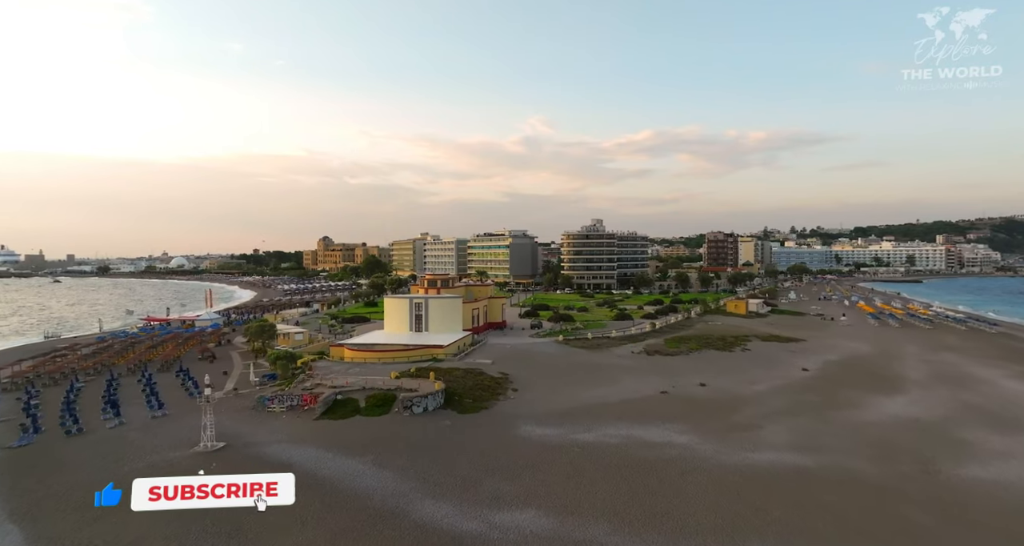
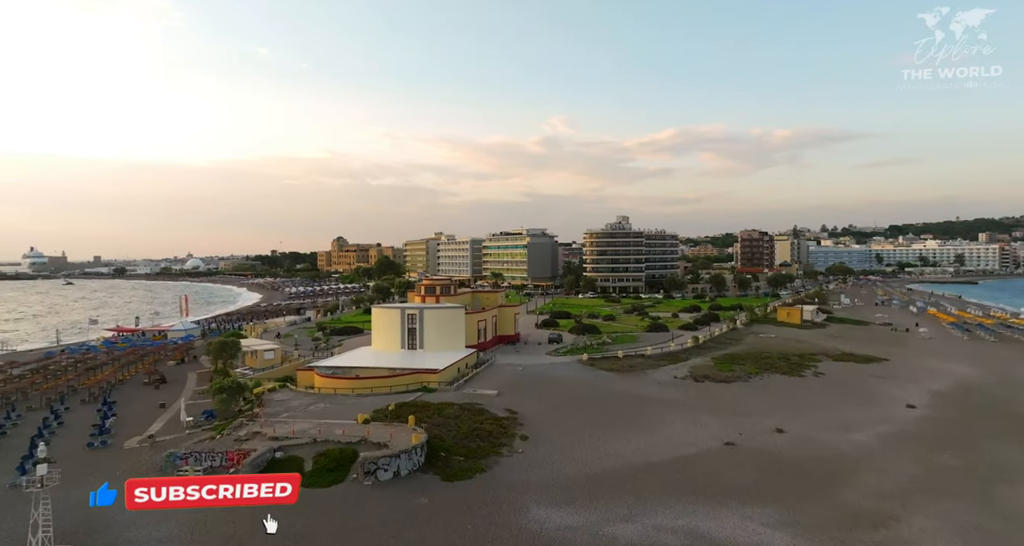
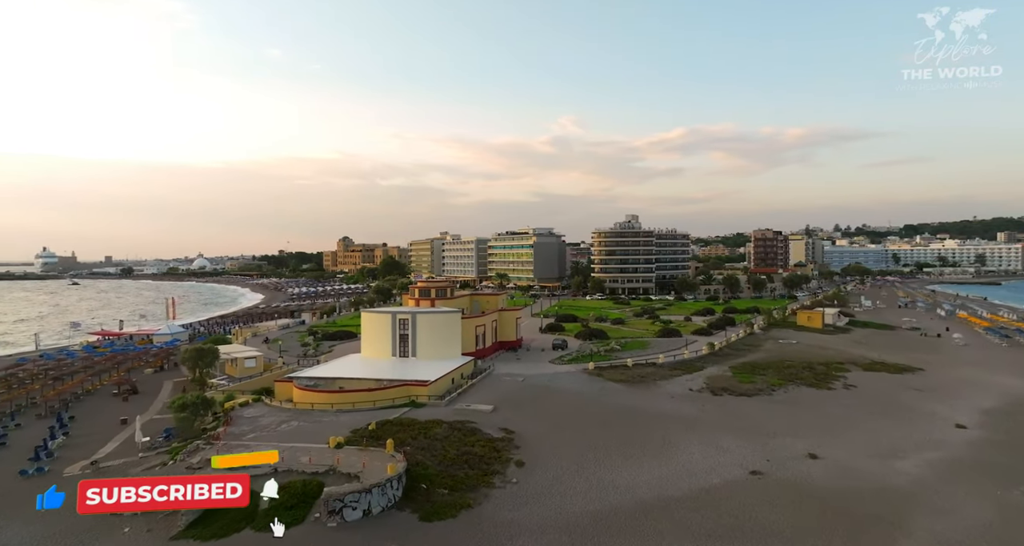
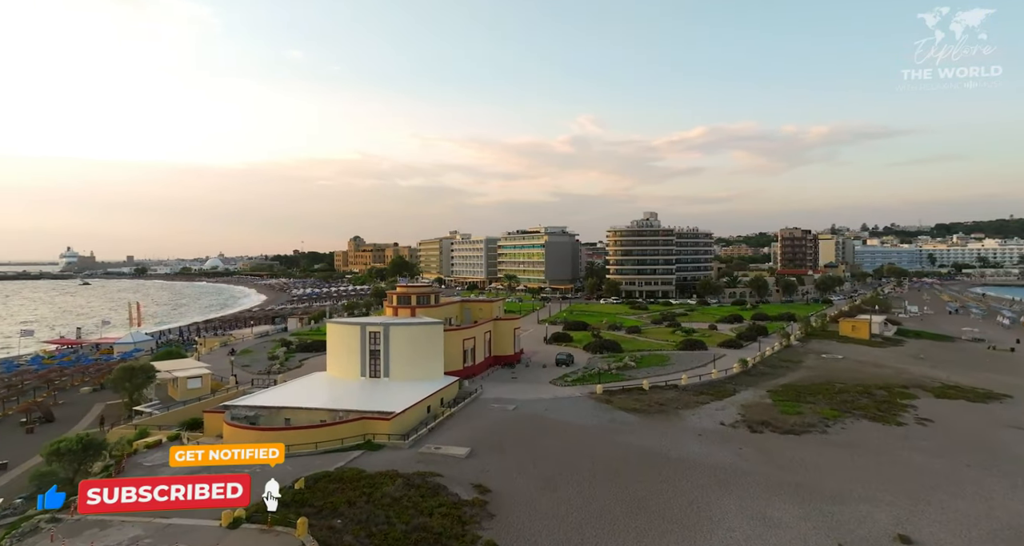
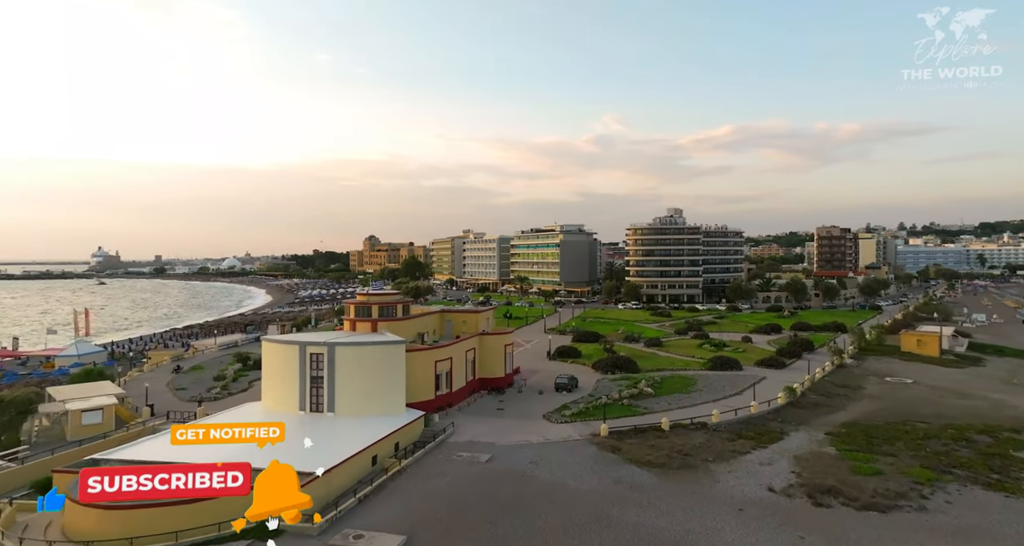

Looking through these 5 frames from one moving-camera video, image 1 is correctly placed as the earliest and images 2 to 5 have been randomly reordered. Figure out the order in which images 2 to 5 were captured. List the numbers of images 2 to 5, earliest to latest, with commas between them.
2, 3, 4, 5
